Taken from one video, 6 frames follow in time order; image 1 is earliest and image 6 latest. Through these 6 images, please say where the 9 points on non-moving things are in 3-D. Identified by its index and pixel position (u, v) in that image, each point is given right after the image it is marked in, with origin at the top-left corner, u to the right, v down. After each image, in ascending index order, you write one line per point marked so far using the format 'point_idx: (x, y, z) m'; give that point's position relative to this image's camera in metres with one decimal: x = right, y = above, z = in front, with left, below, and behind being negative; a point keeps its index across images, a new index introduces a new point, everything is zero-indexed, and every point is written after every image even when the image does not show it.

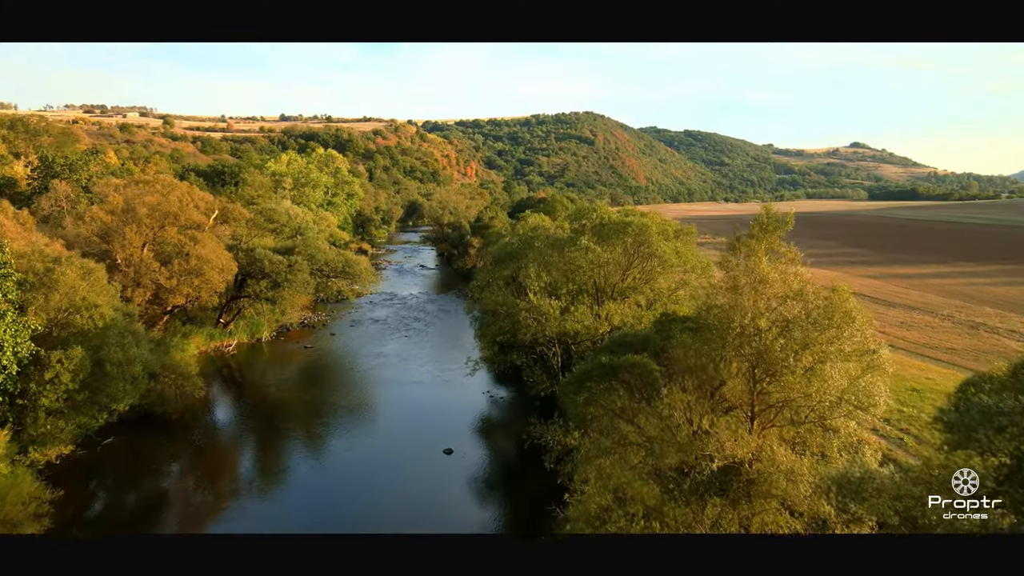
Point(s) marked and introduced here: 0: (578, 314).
0: (+2.2, -0.9, +17.1) m
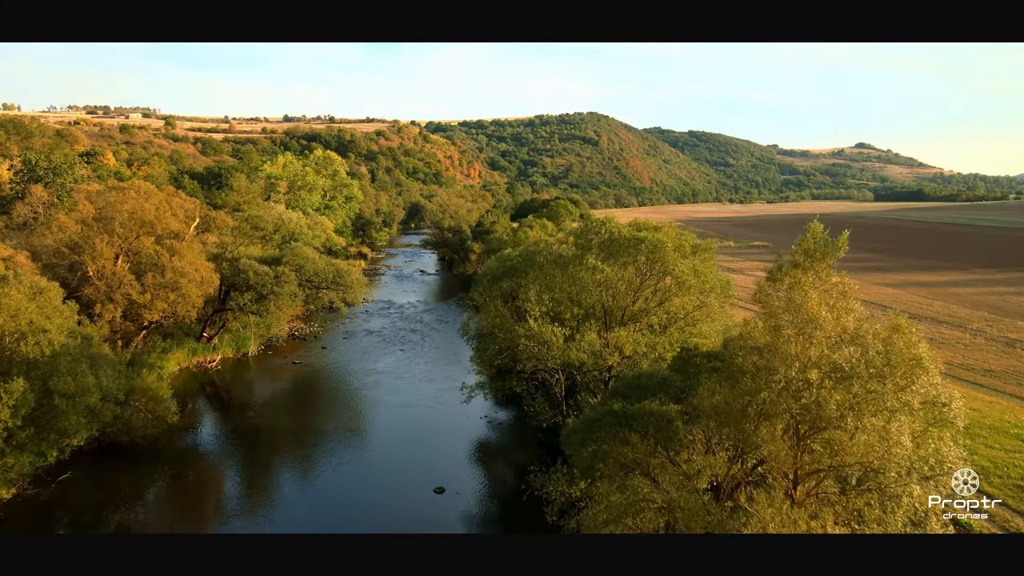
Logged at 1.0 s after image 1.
0: (+2.2, -1.6, +15.3) m
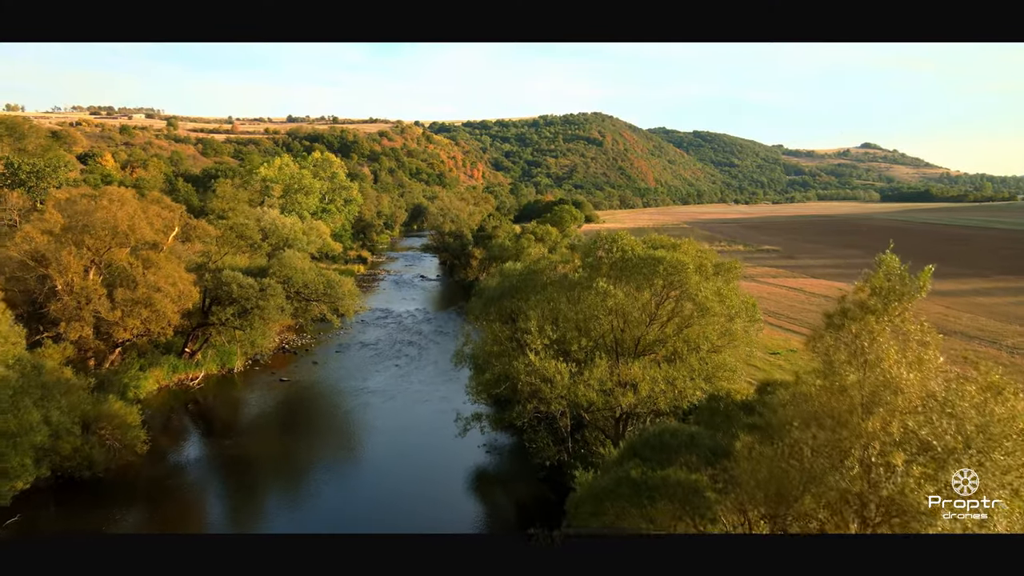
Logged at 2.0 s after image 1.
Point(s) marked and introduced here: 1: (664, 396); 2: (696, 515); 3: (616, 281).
0: (+2.1, -2.3, +13.4) m
1: (+3.9, -2.8, +12.9) m
2: (+3.4, -4.2, +9.3) m
3: (+3.0, +0.2, +14.5) m
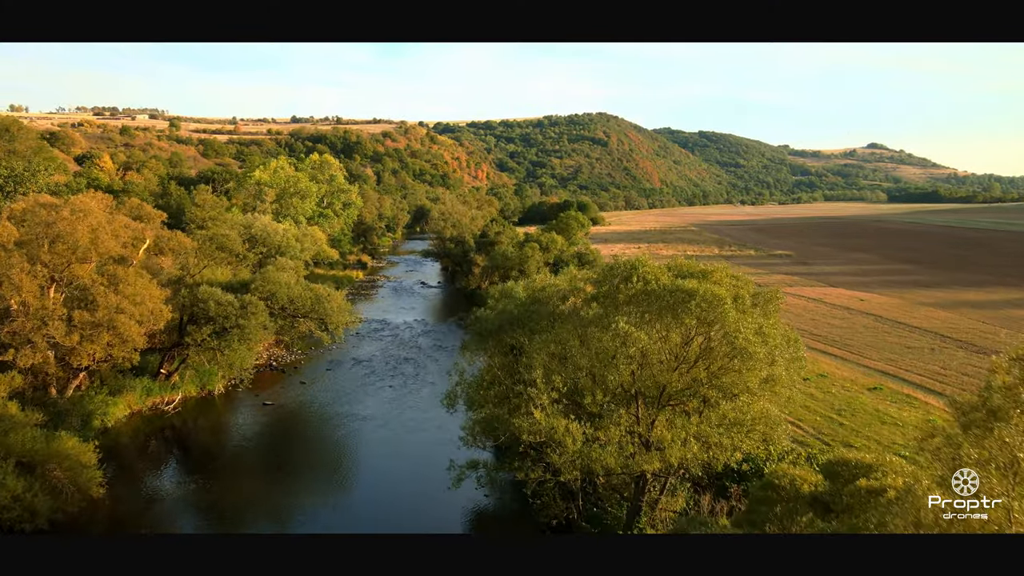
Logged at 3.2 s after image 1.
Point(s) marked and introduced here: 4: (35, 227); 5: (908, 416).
0: (+2.1, -3.1, +11.1) m
1: (+3.9, -3.6, +10.6) m
2: (+3.4, -5.1, +7.0) m
3: (+3.0, -0.7, +12.2) m
4: (-18.7, +2.4, +19.7) m
5: (+15.4, -5.0, +19.7) m
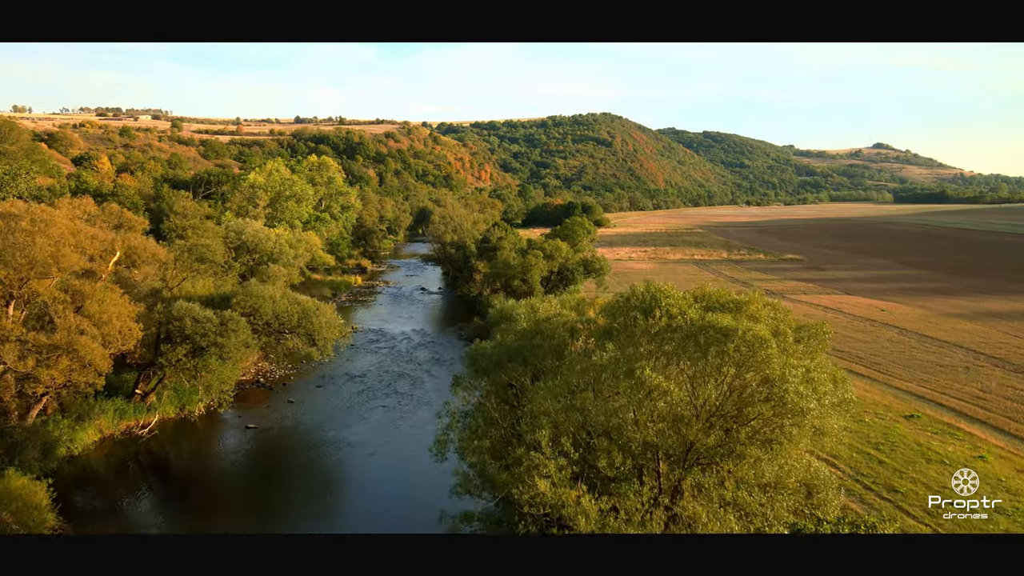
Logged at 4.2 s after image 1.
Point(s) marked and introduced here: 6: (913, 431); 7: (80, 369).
0: (+2.1, -3.8, +9.1) m
1: (+3.8, -4.3, +8.7) m
2: (+3.3, -5.8, +5.1) m
3: (+3.0, -1.4, +10.2) m
4: (-18.6, +1.7, +17.9) m
5: (+15.4, -5.7, +17.7) m
6: (+15.3, -5.4, +19.2) m
7: (-15.7, -2.9, +18.4) m
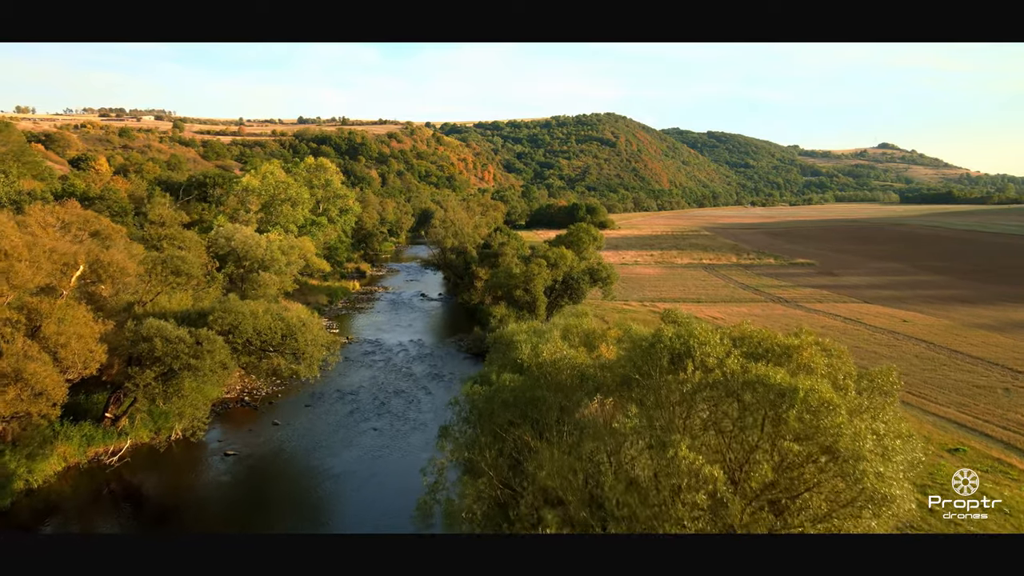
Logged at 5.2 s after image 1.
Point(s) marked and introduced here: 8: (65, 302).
0: (+2.0, -4.5, +7.2) m
1: (+3.8, -5.0, +6.7) m
2: (+3.2, -6.5, +3.1) m
3: (+2.9, -2.1, +8.3) m
4: (-18.6, +1.1, +16.1) m
5: (+15.4, -6.4, +15.6) m
6: (+15.3, -6.1, +17.2) m
7: (-15.7, -3.5, +16.6) m
8: (-16.4, -0.6, +18.6) m
